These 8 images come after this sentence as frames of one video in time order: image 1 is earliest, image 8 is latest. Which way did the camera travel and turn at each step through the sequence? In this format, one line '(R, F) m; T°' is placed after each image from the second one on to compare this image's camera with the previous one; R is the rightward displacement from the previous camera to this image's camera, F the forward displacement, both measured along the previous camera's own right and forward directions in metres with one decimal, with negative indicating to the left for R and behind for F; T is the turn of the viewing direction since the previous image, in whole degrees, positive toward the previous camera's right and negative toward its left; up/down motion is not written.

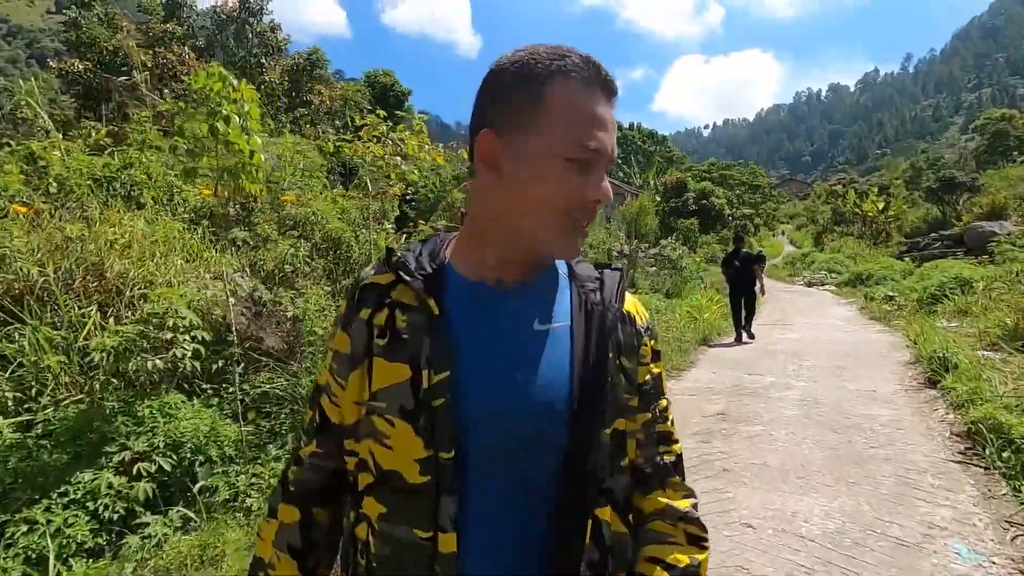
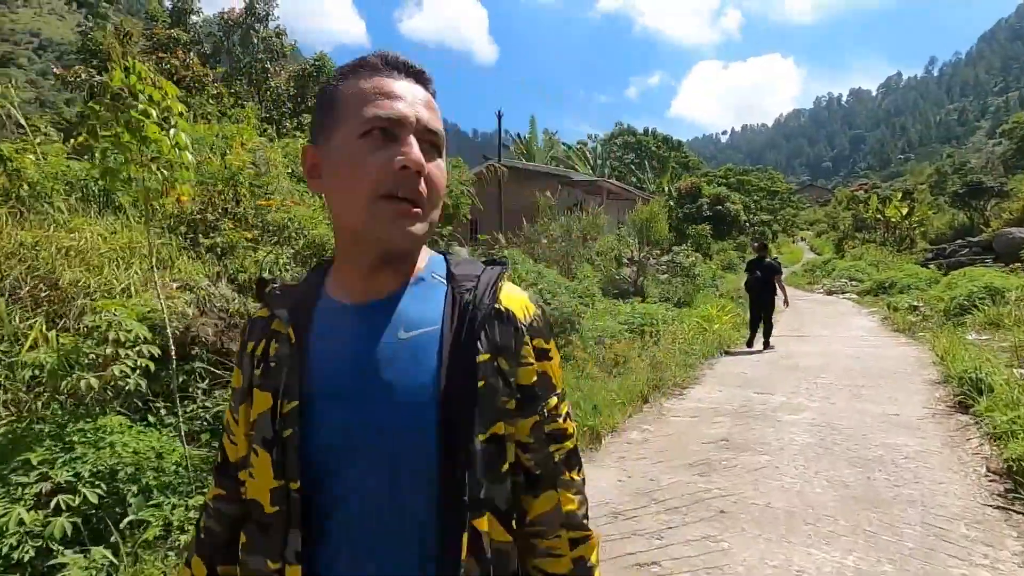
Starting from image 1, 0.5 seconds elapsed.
(+0.3, +0.4) m; -2°
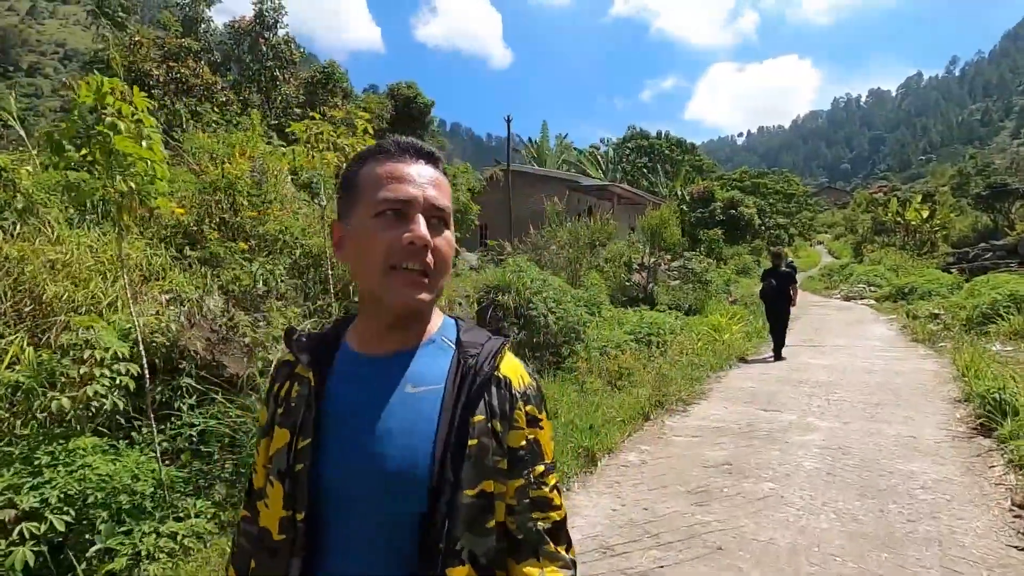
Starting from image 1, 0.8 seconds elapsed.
(+0.2, +0.2) m; -1°
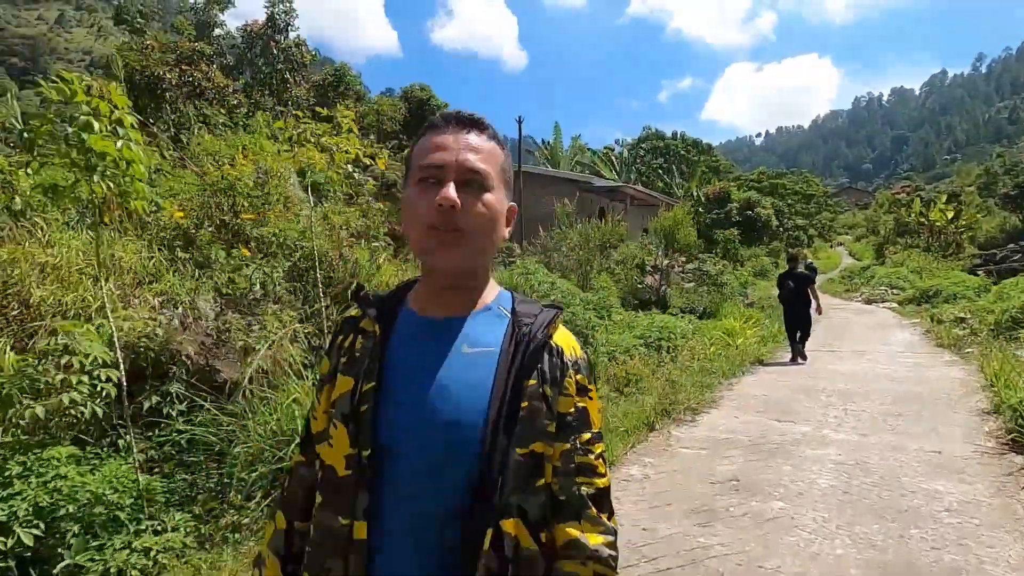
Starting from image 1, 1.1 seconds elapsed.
(+0.1, +0.2) m; -2°
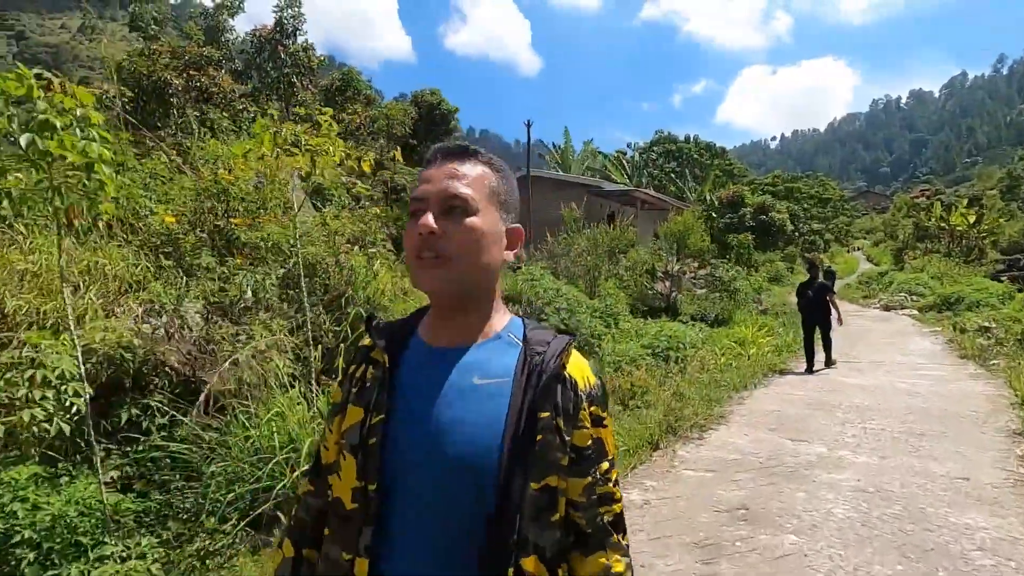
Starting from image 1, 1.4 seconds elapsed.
(+0.1, +0.2) m; -1°
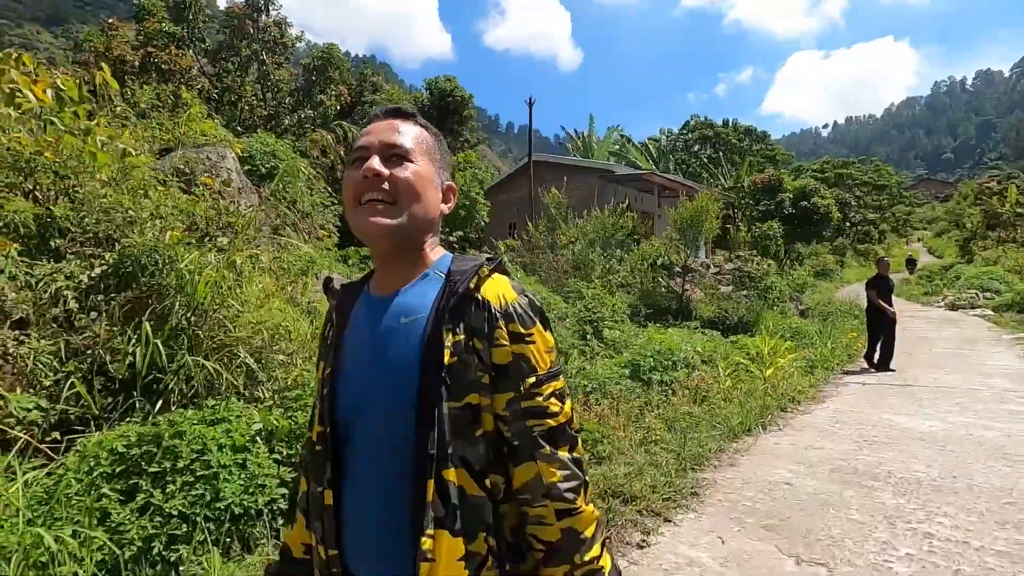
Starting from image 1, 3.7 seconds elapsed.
(+1.2, +1.9) m; -4°
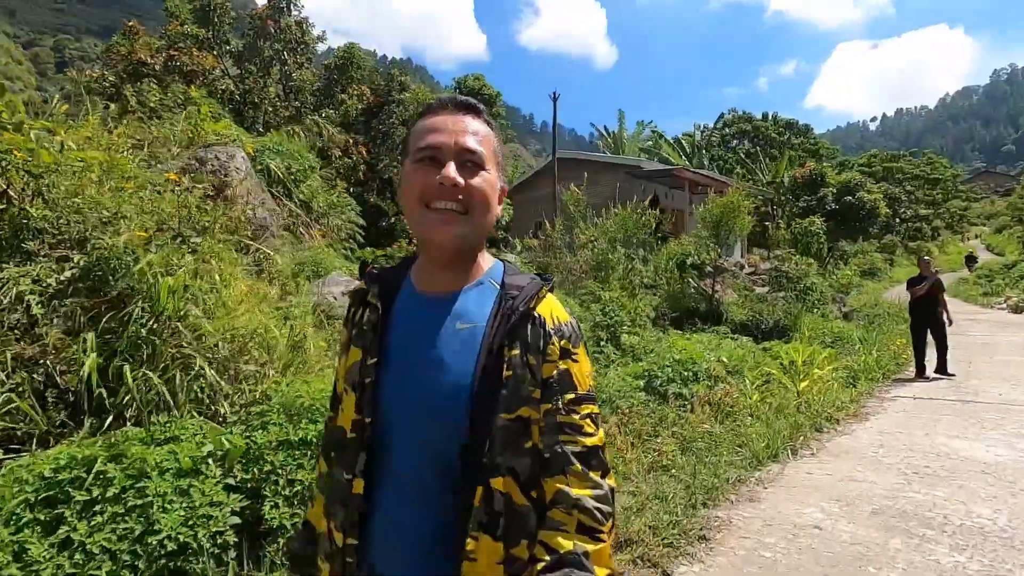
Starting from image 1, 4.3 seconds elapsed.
(+0.3, +0.5) m; -4°
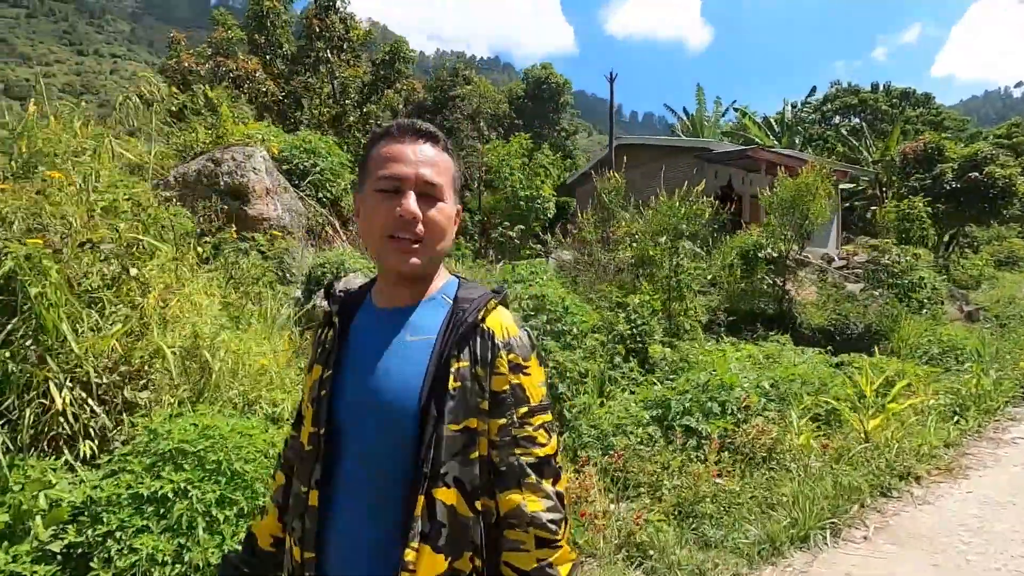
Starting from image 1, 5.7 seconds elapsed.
(+0.9, +1.0) m; -9°
